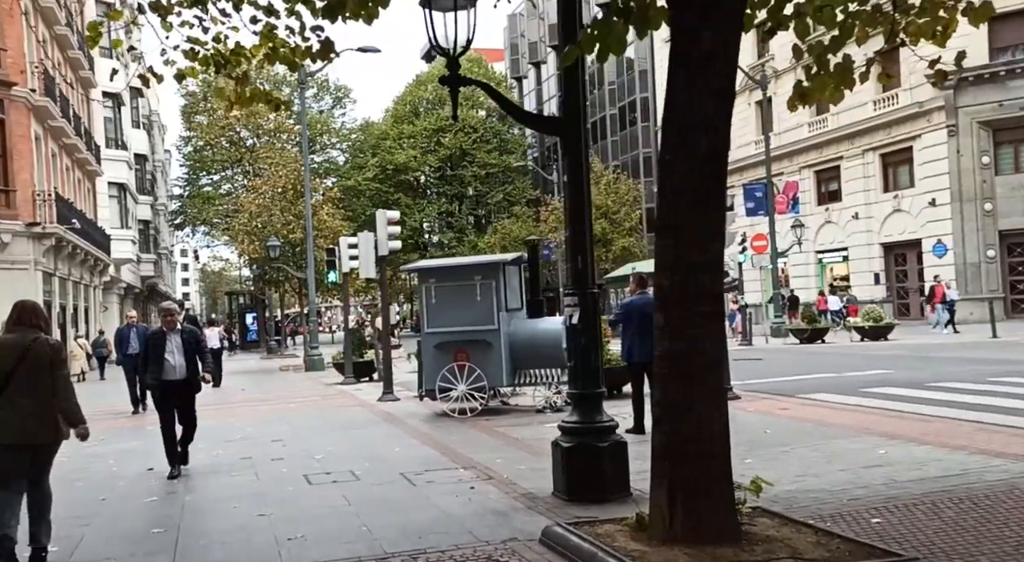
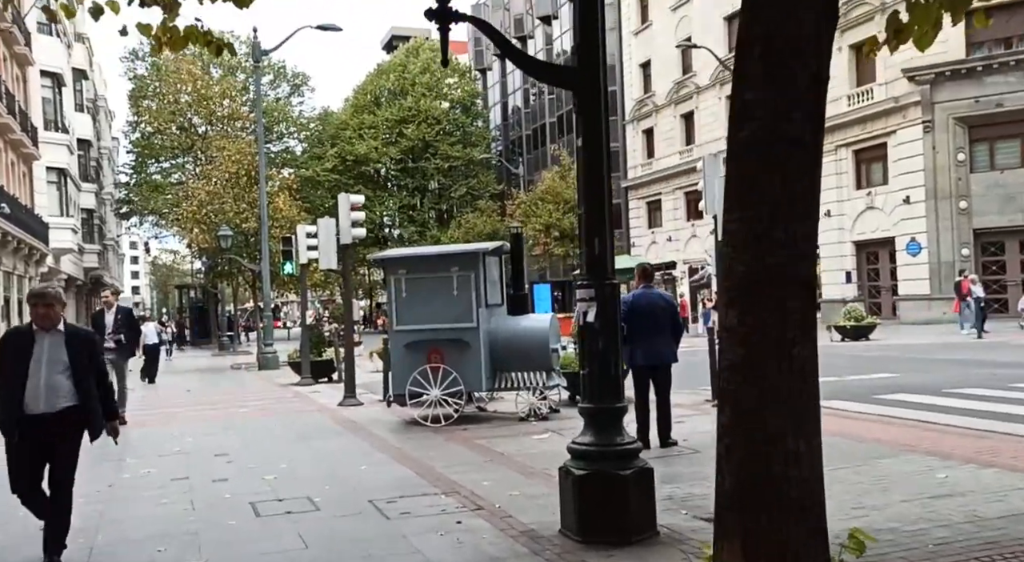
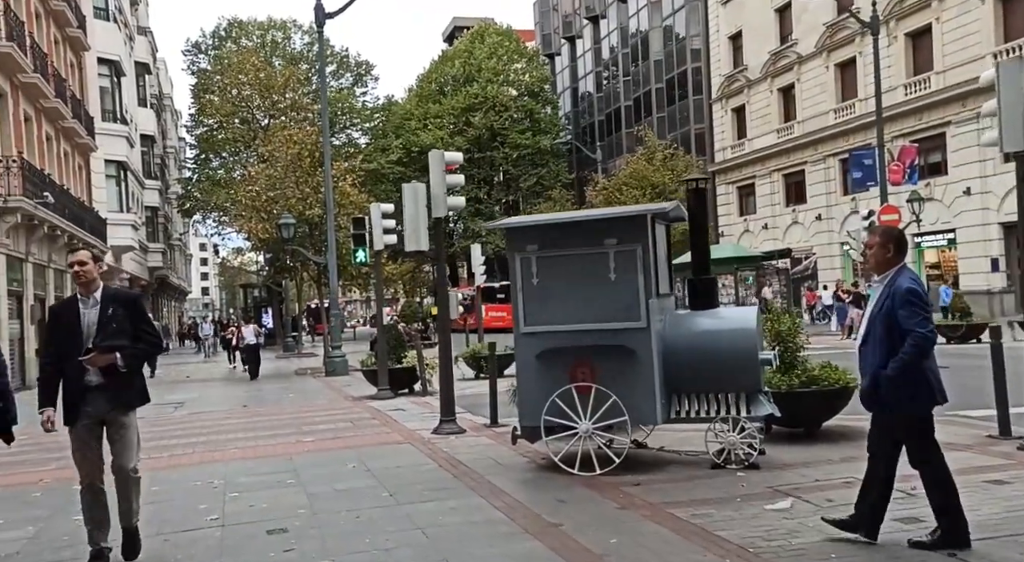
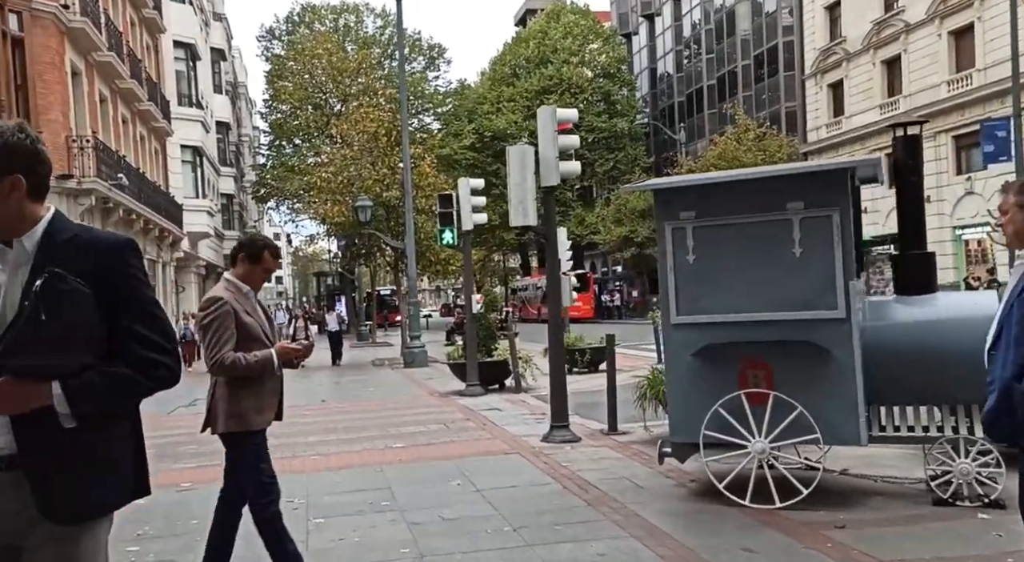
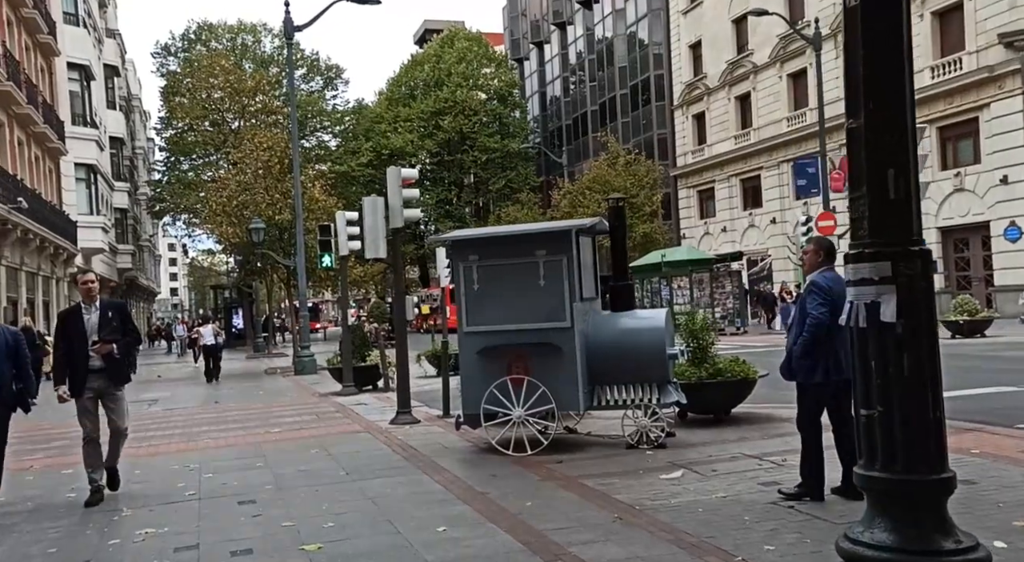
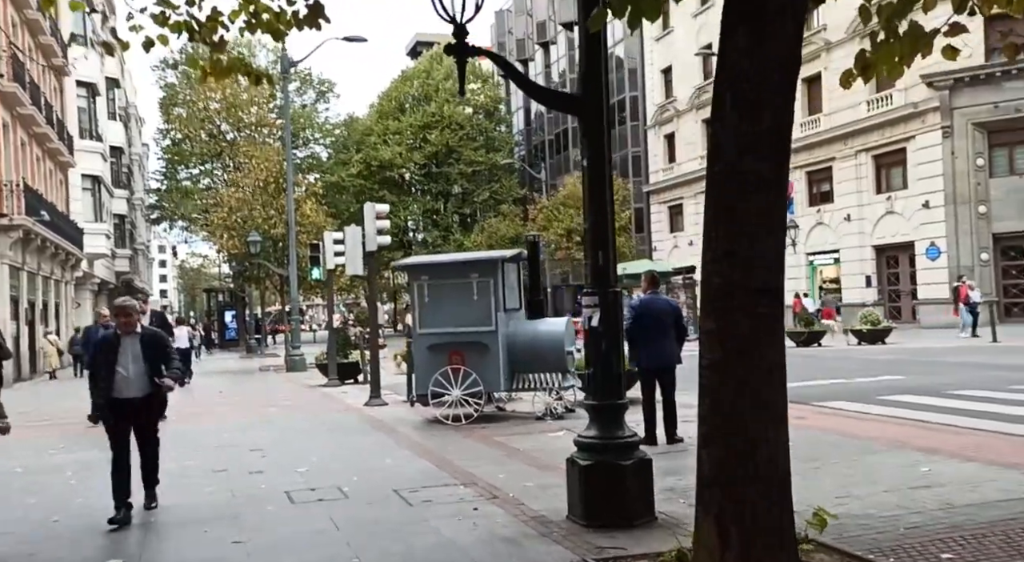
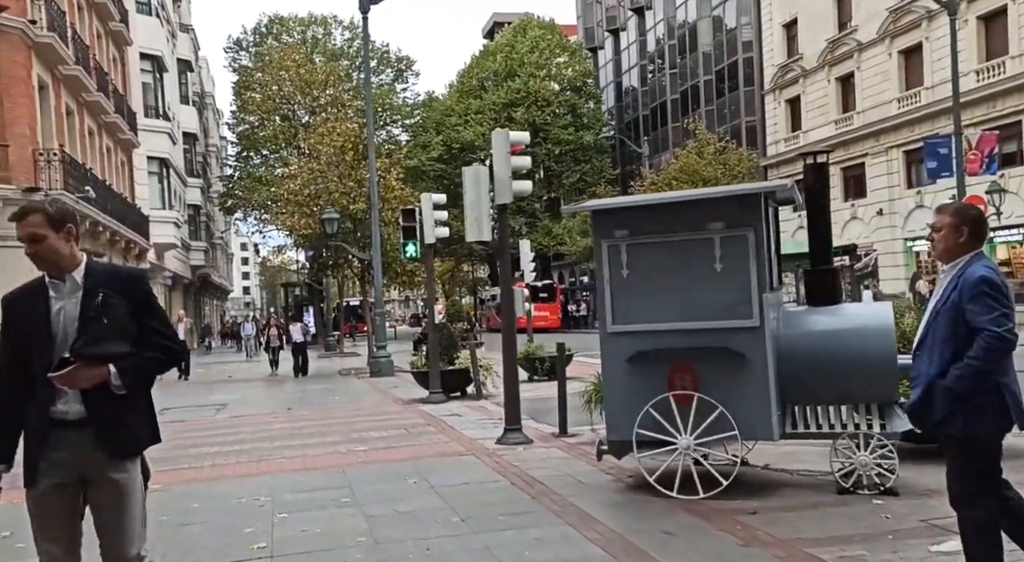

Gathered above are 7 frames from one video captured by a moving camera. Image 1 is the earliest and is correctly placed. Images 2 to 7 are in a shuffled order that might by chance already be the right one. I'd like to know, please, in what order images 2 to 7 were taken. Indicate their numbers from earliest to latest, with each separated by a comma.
6, 2, 5, 3, 7, 4
